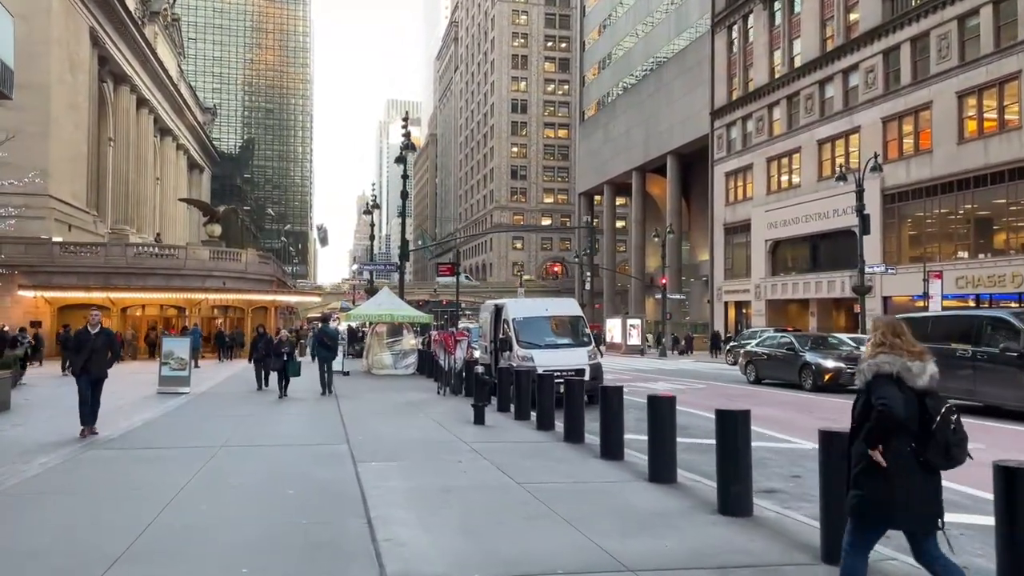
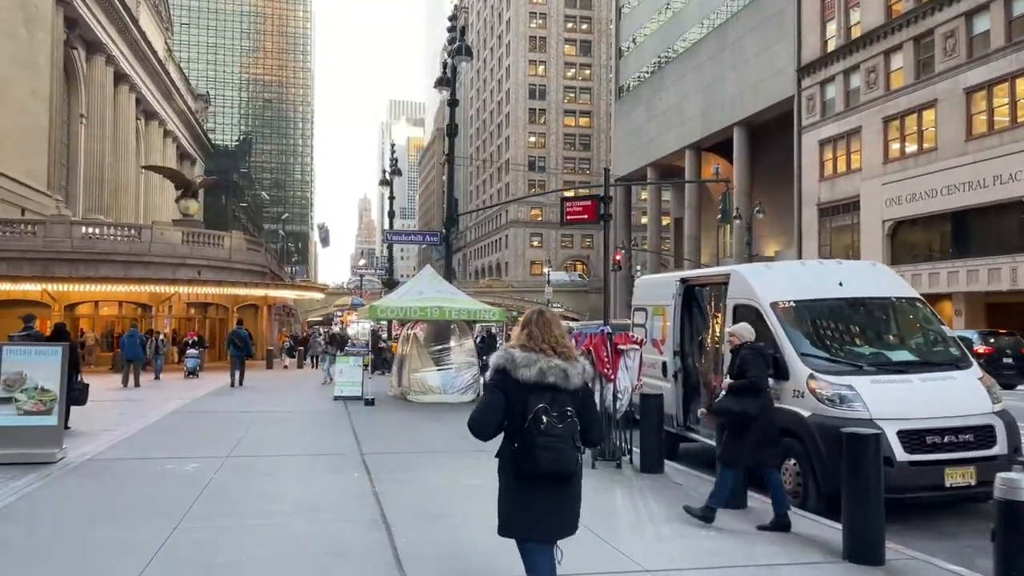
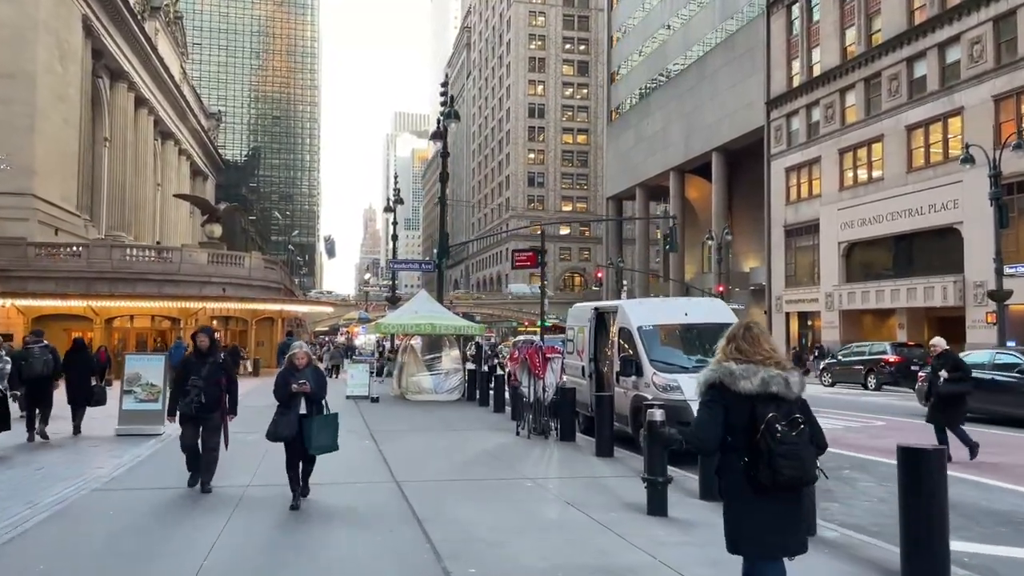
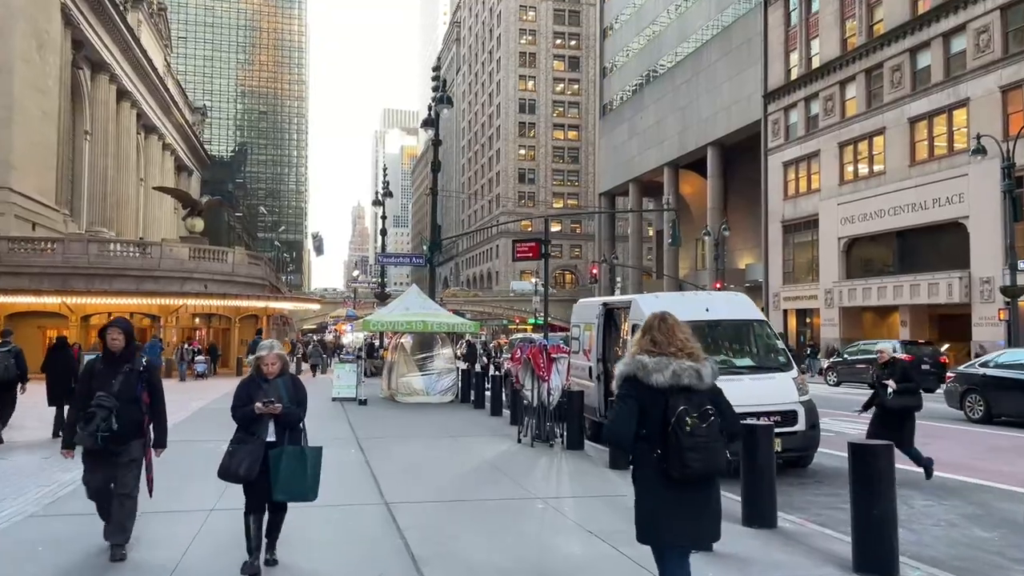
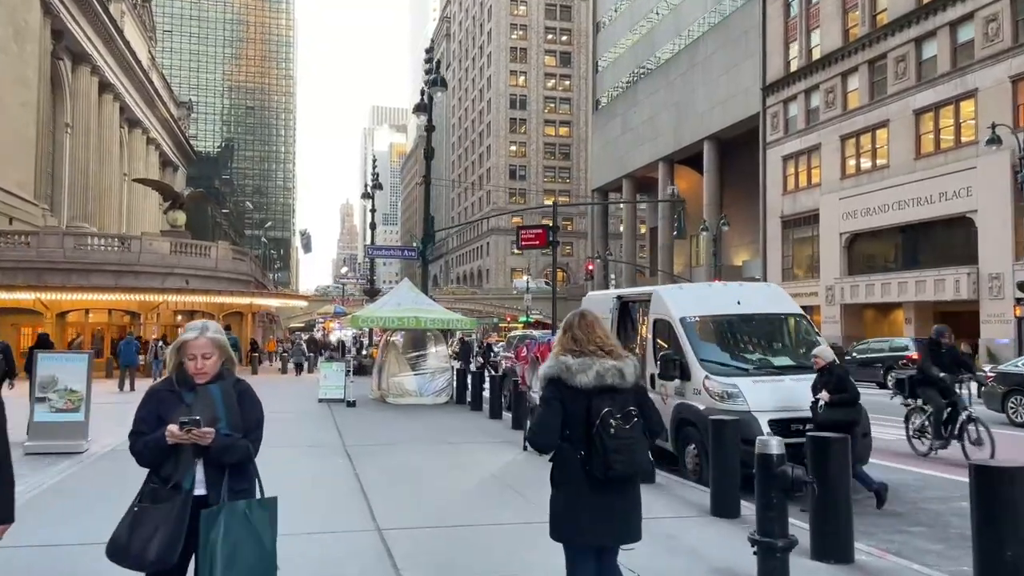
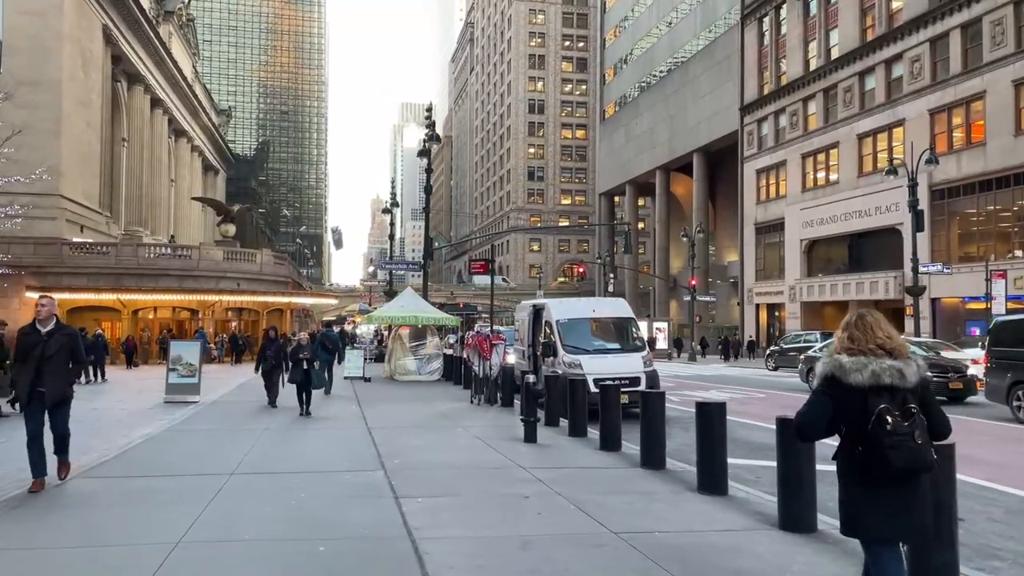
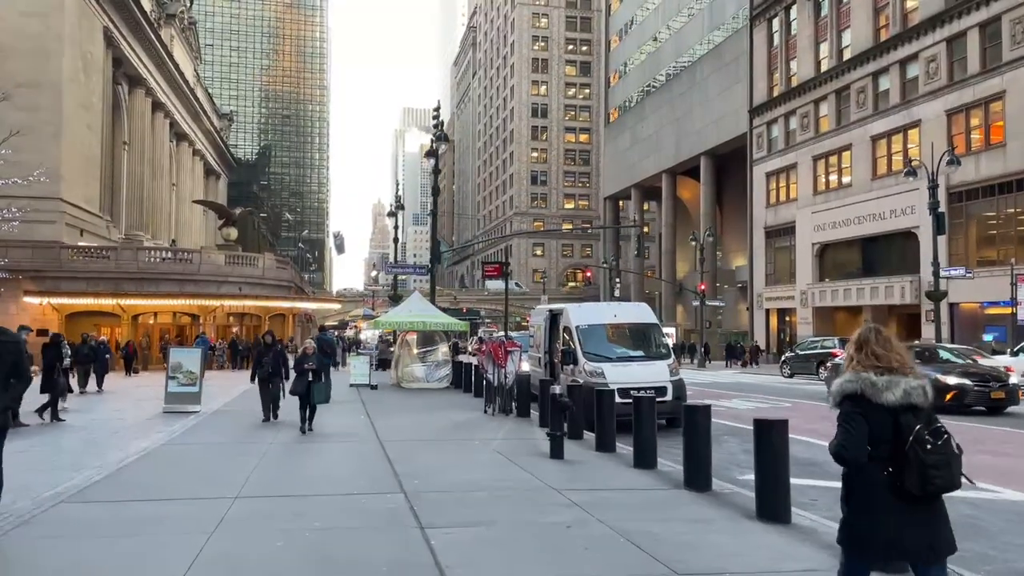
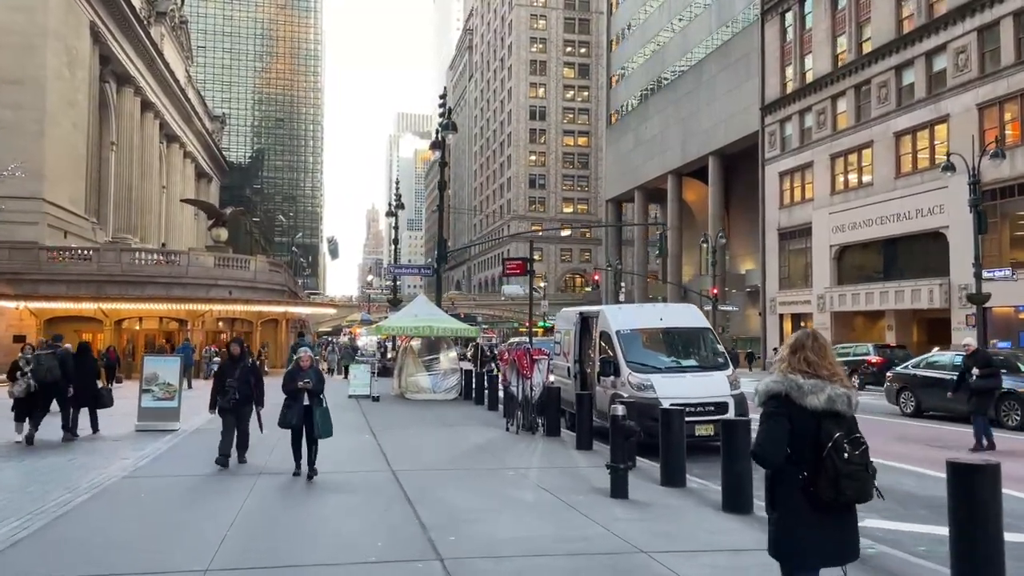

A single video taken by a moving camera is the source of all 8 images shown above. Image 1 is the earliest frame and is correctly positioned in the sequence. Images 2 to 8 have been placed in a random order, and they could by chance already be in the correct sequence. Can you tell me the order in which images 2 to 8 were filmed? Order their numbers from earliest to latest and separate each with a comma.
6, 7, 8, 3, 4, 5, 2
